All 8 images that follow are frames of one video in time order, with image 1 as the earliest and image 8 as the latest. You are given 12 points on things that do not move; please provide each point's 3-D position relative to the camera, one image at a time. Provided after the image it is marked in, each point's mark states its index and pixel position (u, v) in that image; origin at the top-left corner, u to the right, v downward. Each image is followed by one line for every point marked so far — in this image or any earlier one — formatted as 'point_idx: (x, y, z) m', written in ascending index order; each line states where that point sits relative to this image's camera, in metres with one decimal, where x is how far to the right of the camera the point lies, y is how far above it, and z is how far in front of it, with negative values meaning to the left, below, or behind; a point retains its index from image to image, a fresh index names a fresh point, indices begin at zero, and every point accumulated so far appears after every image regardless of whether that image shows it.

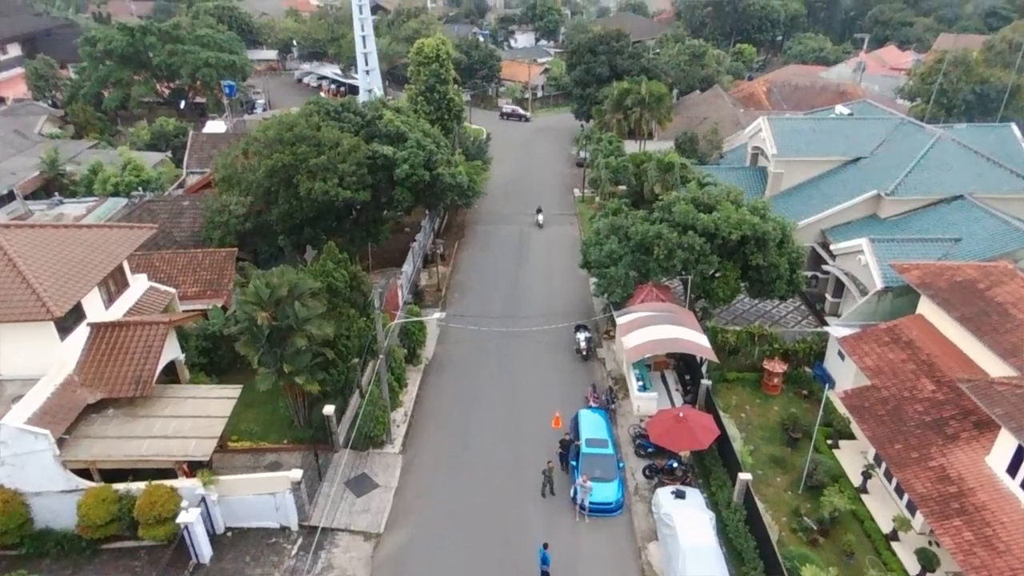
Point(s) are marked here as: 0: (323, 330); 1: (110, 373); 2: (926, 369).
0: (-4.7, -1.0, +15.6) m
1: (-9.8, -2.1, +15.4) m
2: (+11.4, -2.2, +17.5) m
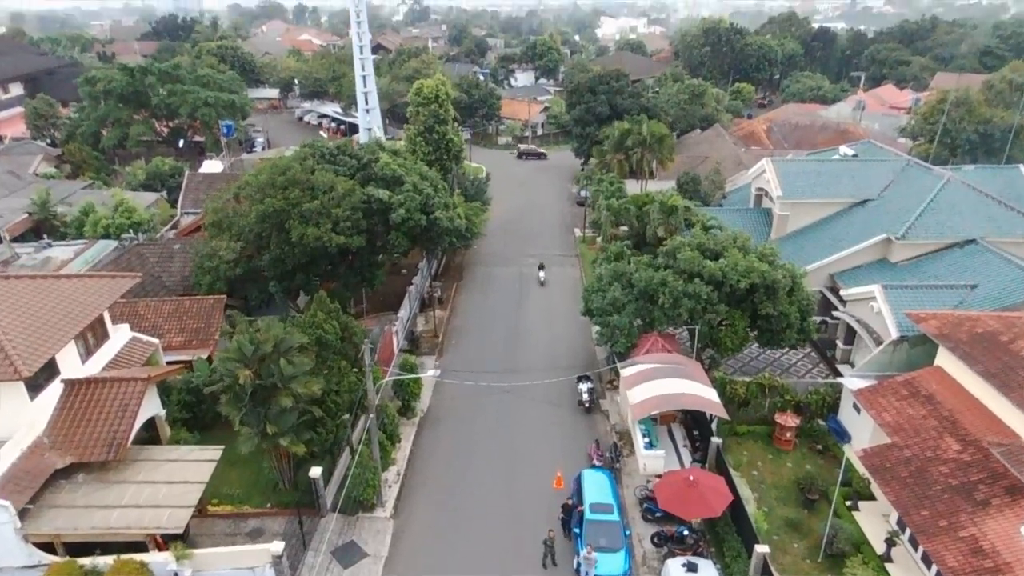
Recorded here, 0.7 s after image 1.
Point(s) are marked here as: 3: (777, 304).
0: (-4.7, -2.3, +14.7) m
1: (-9.8, -3.4, +14.5) m
2: (+11.4, -3.6, +16.5) m
3: (+8.0, -0.5, +19.3) m
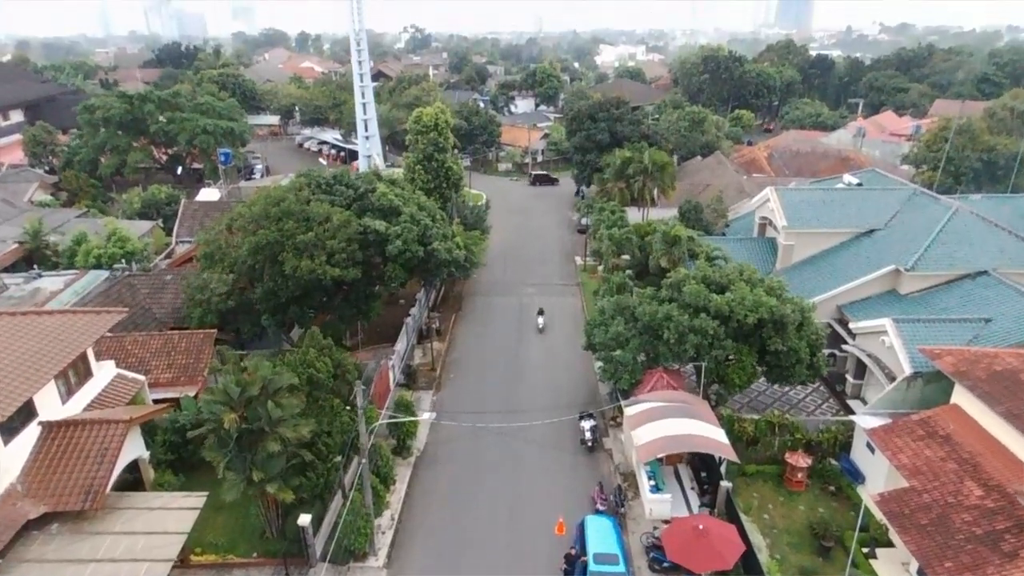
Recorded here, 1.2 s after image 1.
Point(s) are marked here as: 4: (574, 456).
0: (-4.7, -3.2, +14.0) m
1: (-9.8, -4.2, +13.7) m
2: (+11.4, -4.5, +15.7) m
3: (+8.0, -1.5, +18.6) m
4: (+1.9, -5.2, +19.5) m
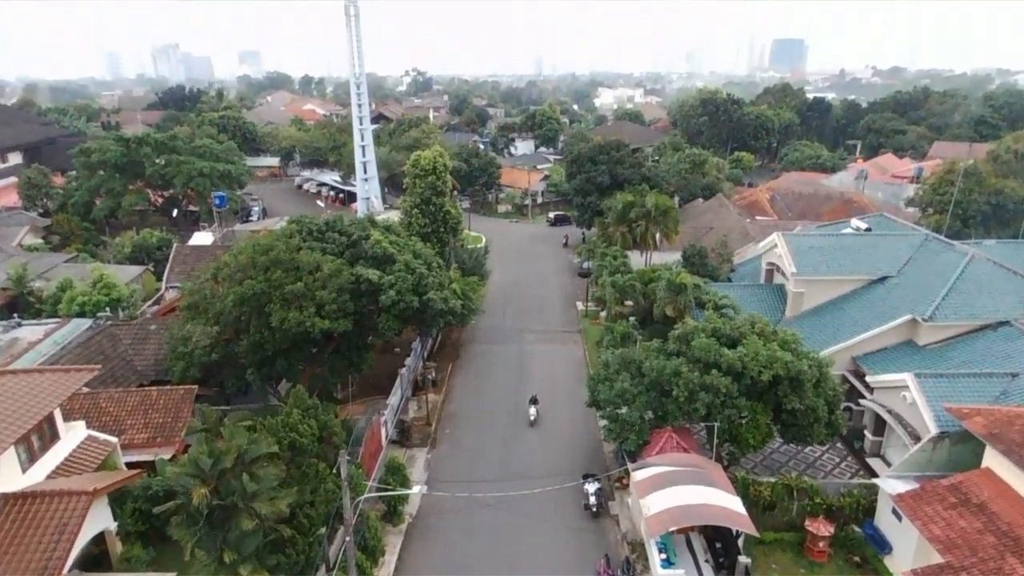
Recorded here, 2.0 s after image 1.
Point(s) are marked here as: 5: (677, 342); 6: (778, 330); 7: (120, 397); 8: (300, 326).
0: (-4.7, -4.4, +12.8) m
1: (-9.9, -5.4, +12.4) m
2: (+11.3, -5.9, +14.4) m
3: (+8.0, -3.0, +17.5) m
4: (+1.9, -6.7, +18.2) m
5: (+5.0, -1.6, +19.0) m
6: (+8.0, -1.3, +19.2) m
7: (-11.5, -3.2, +18.7) m
8: (-6.4, -1.1, +19.0) m
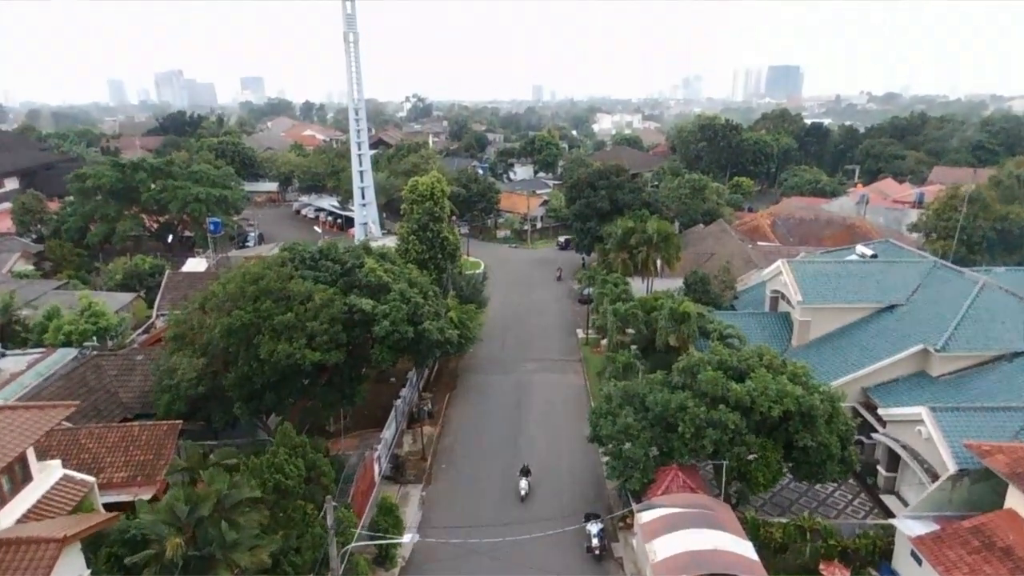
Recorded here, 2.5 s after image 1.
0: (-4.8, -5.0, +11.9) m
1: (-9.9, -6.0, +11.5) m
2: (+11.3, -6.6, +13.5) m
3: (+8.0, -3.8, +16.7) m
4: (+1.8, -7.6, +17.2) m
5: (+4.9, -2.5, +18.3) m
6: (+8.0, -2.2, +18.4) m
7: (-11.6, -4.1, +17.9) m
8: (-6.4, -2.0, +18.3) m
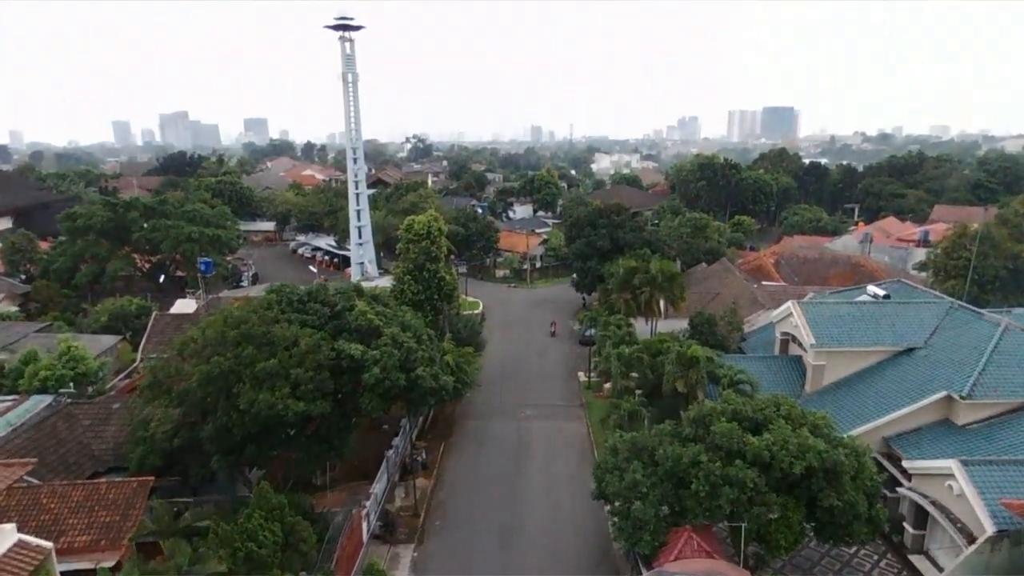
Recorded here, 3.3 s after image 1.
0: (-4.8, -5.9, +10.5) m
1: (-9.9, -6.8, +10.0) m
2: (+11.2, -7.4, +12.0) m
3: (+7.9, -4.9, +15.3) m
4: (+1.8, -8.7, +15.6) m
5: (+4.9, -3.7, +17.0) m
6: (+7.9, -3.4, +17.2) m
7: (-11.6, -5.3, +16.5) m
8: (-6.5, -3.2, +17.0) m
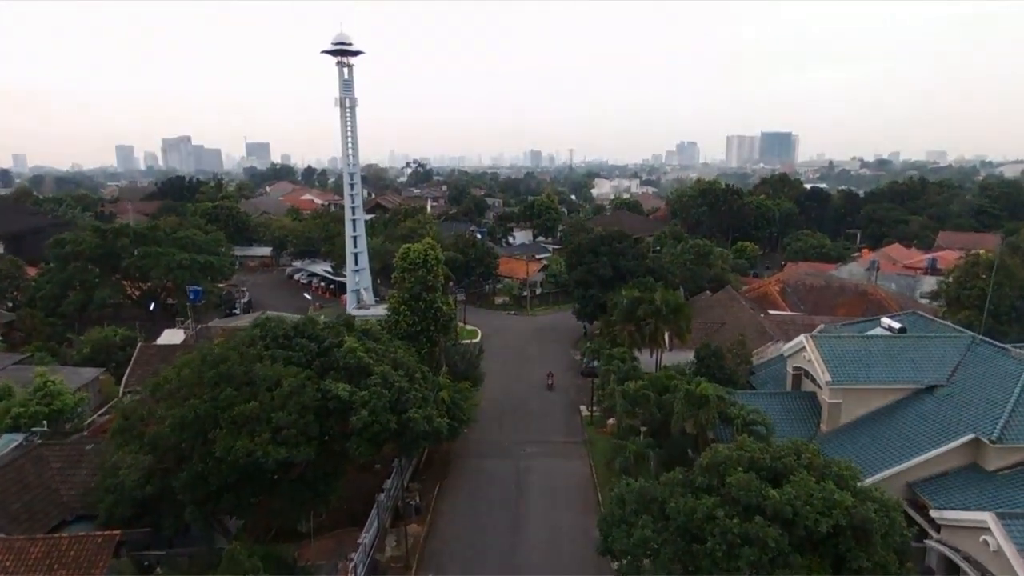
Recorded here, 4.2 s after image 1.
0: (-4.9, -6.5, +9.1) m
1: (-10.0, -7.5, +8.6) m
2: (+11.2, -8.2, +10.5) m
3: (+7.9, -5.8, +14.0) m
4: (+1.7, -9.6, +14.1) m
5: (+4.8, -4.6, +15.7) m
6: (+7.9, -4.3, +15.9) m
7: (-11.7, -6.2, +15.1) m
8: (-6.5, -4.2, +15.7) m
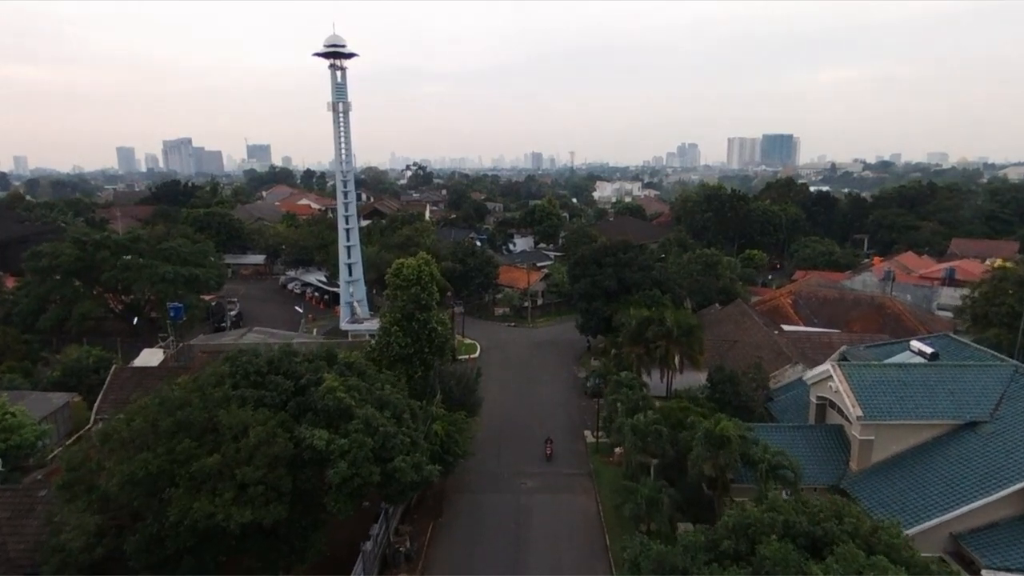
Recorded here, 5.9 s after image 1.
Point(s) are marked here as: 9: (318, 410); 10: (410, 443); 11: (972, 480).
0: (-4.9, -7.3, +7.1) m
1: (-10.0, -8.3, +6.6) m
2: (+11.2, -9.0, +8.5) m
3: (+7.9, -6.6, +11.9) m
4: (+1.7, -10.4, +12.1) m
5: (+4.8, -5.4, +13.7) m
6: (+7.9, -5.1, +13.8) m
7: (-11.7, -7.0, +13.1) m
8: (-6.5, -5.0, +13.7) m
9: (-5.1, -3.2, +16.8) m
10: (-2.8, -4.2, +17.4) m
11: (+13.1, -5.5, +18.1) m
